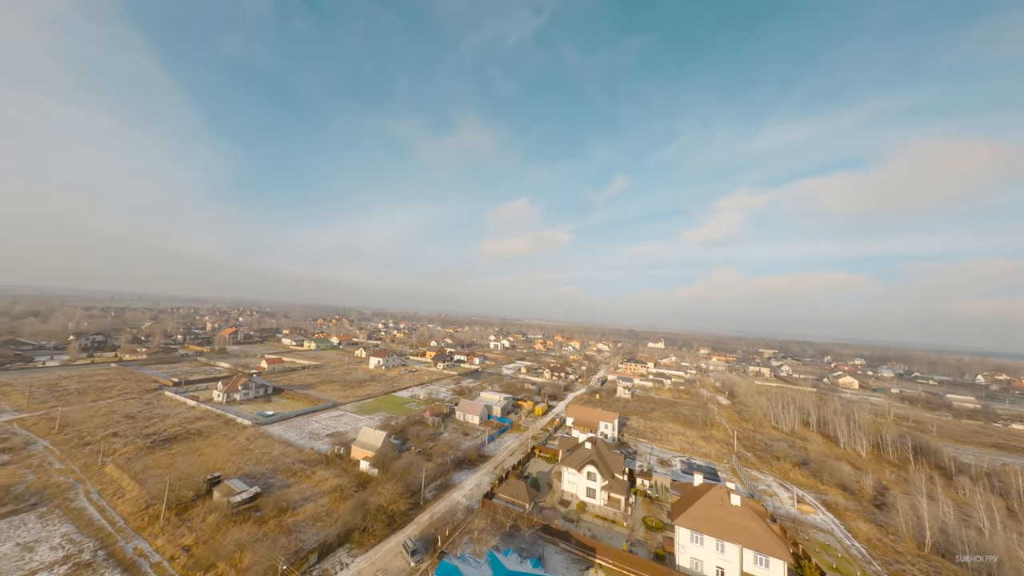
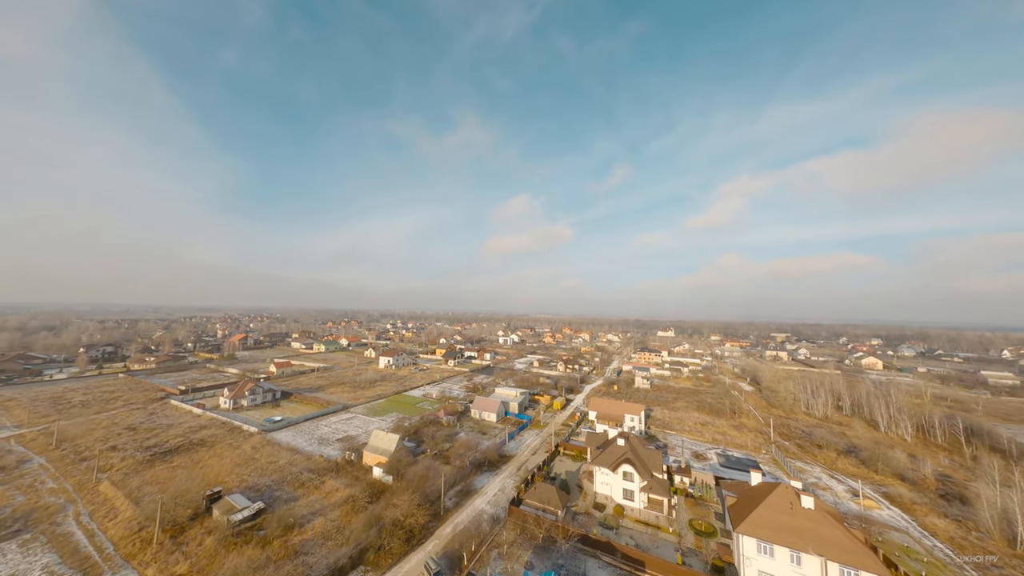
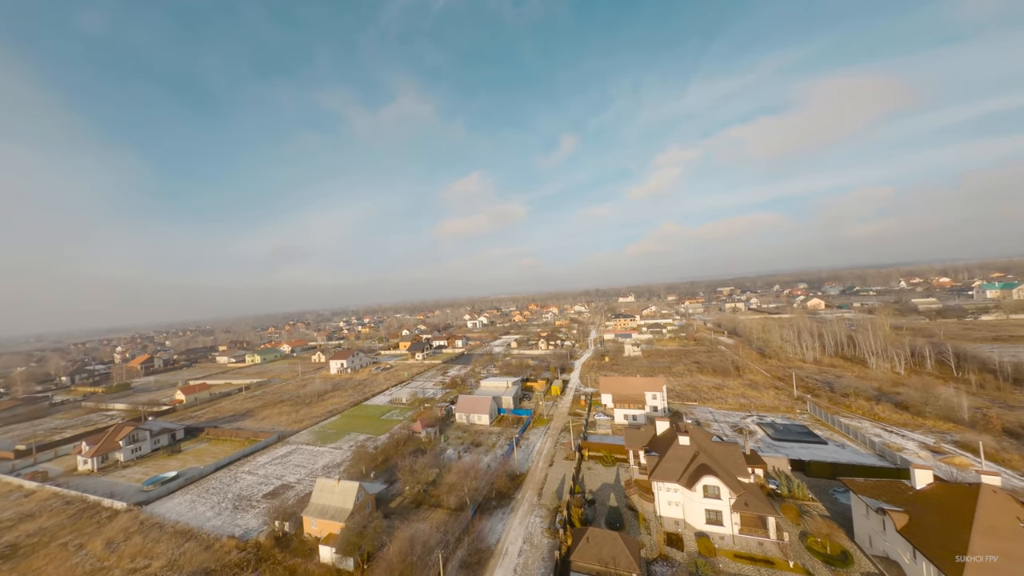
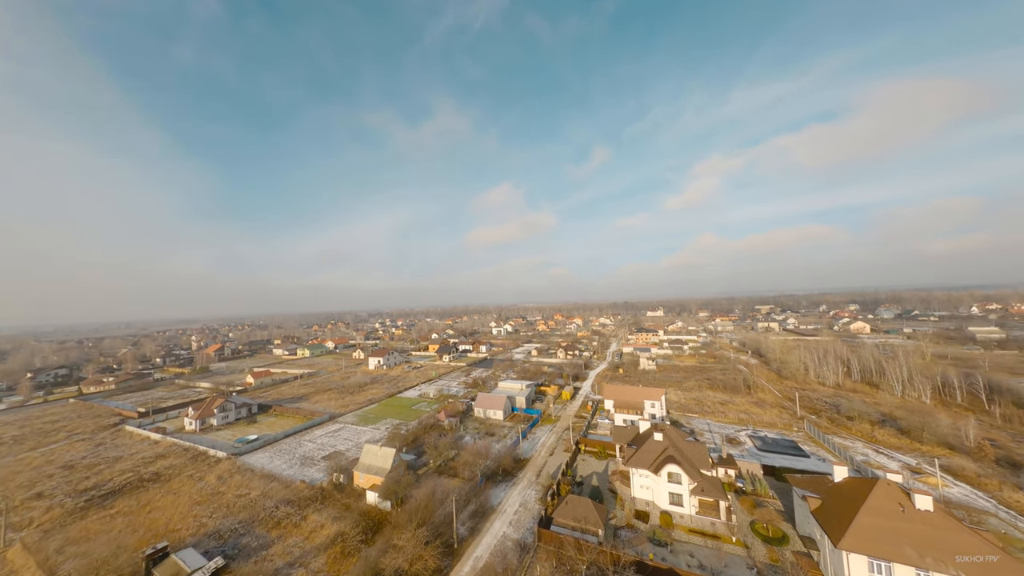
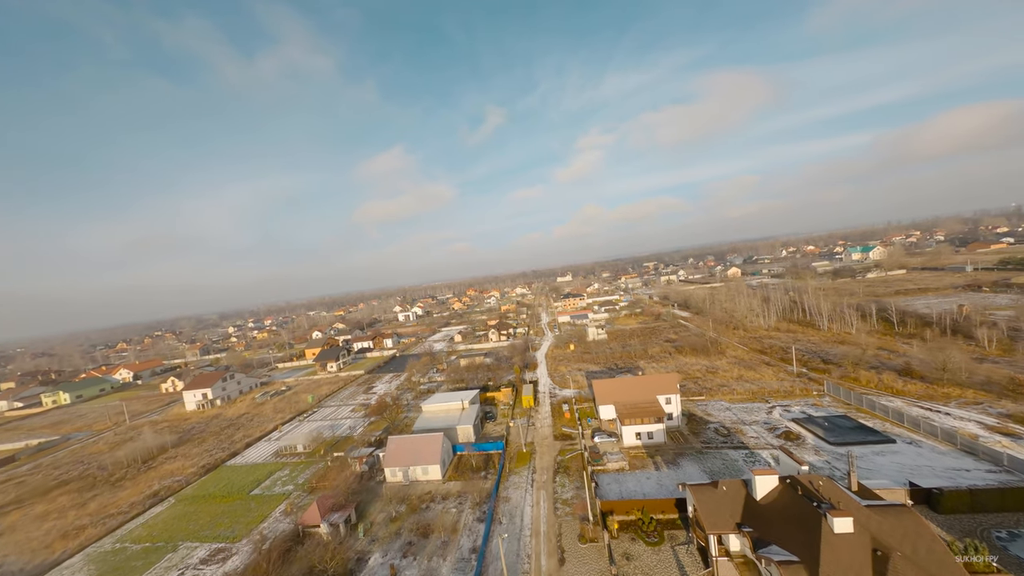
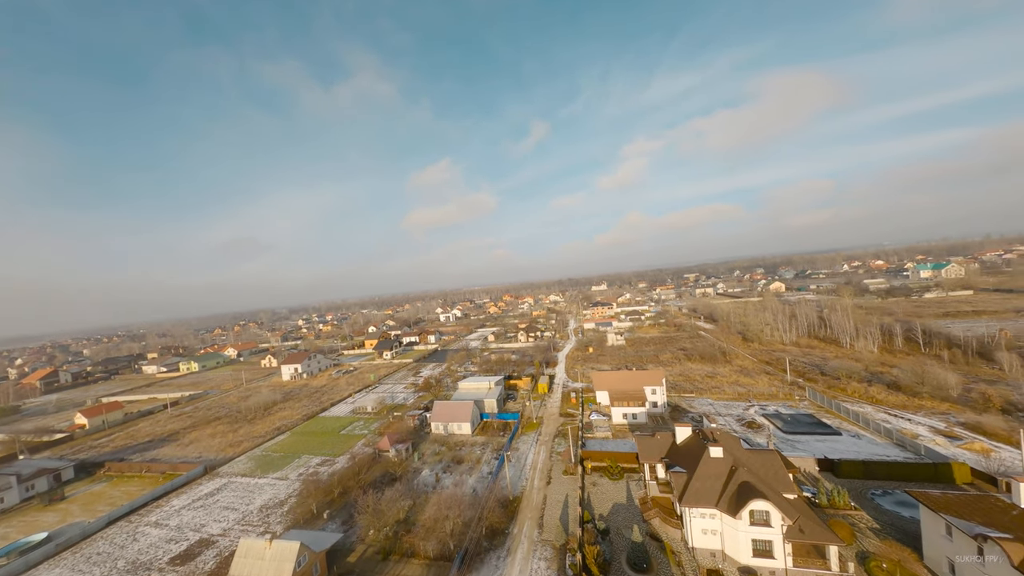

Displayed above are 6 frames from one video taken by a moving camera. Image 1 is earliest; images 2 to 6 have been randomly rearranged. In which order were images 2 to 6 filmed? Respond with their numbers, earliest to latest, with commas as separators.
2, 4, 3, 6, 5
